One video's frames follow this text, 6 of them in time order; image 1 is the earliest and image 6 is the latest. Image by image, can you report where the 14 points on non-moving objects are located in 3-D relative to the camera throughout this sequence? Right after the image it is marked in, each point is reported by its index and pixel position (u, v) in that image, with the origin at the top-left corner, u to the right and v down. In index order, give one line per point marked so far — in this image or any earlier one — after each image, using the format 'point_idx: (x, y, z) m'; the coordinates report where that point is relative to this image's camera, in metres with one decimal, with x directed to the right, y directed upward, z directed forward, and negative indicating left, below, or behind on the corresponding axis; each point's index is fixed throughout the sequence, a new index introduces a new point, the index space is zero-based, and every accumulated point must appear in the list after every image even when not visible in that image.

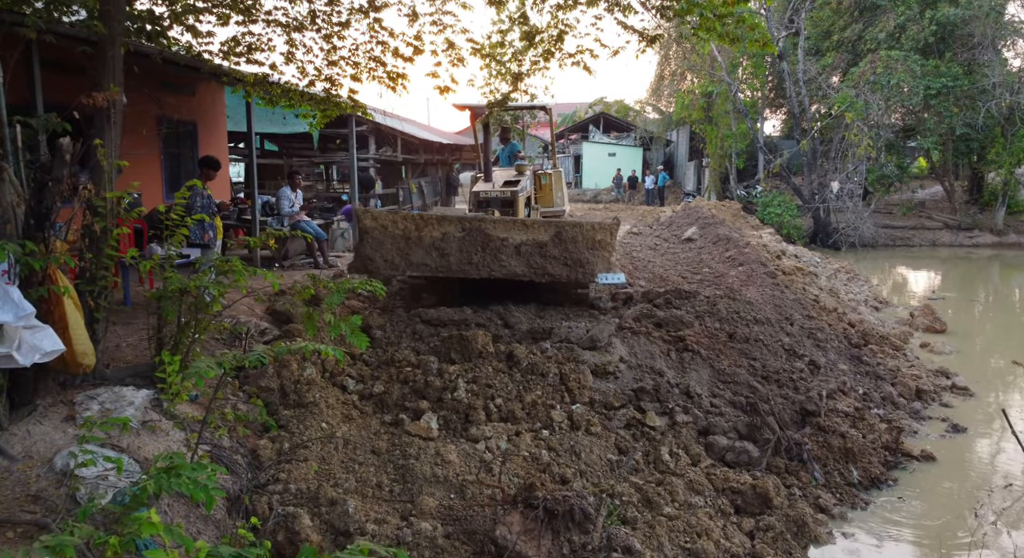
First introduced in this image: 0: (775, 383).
0: (+2.2, -0.9, +5.7) m
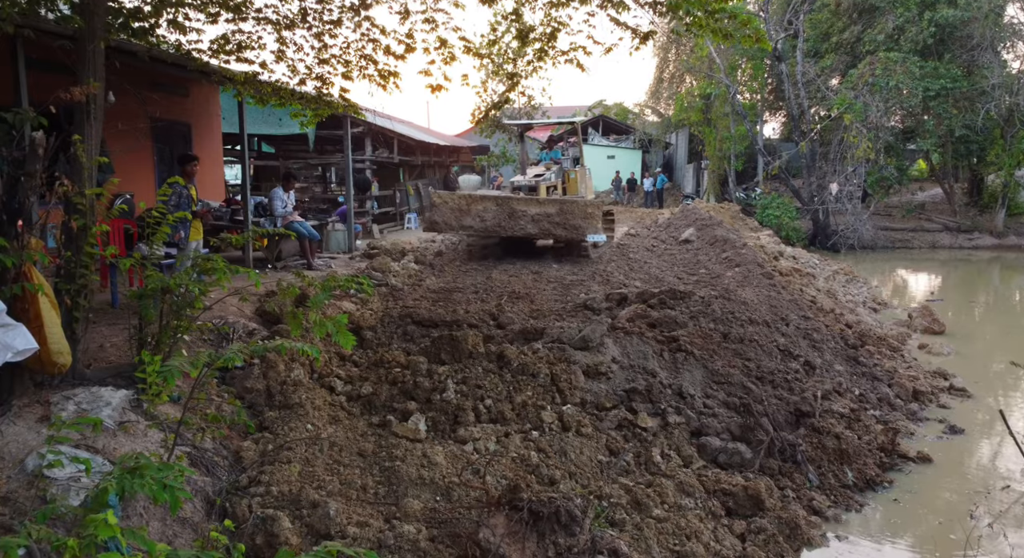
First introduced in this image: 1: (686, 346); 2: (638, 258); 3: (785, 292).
0: (+2.1, -0.9, +5.6) m
1: (+1.5, -0.6, +5.7) m
2: (+2.0, +0.3, +11.1) m
3: (+3.4, -0.2, +8.6) m
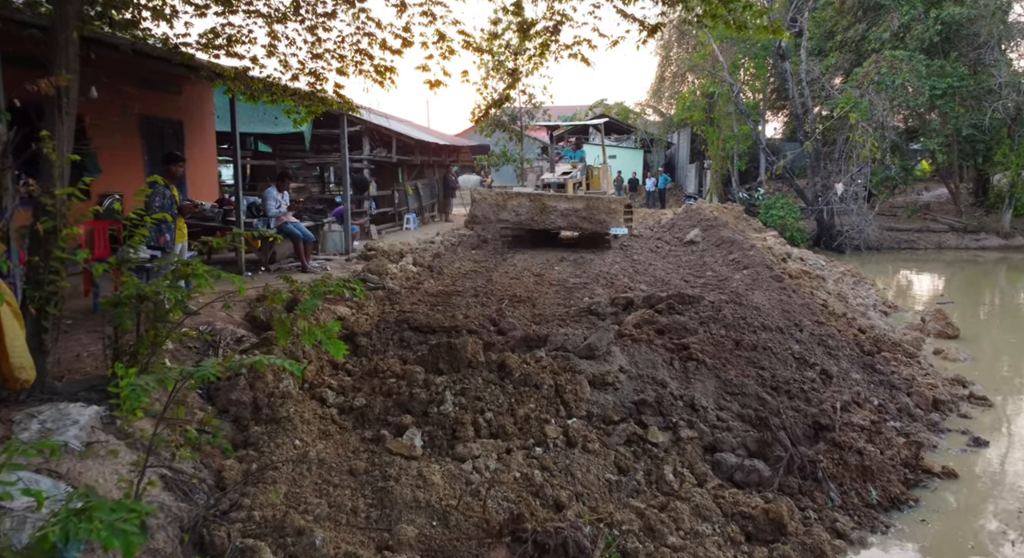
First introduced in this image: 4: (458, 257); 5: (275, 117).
0: (+2.1, -0.9, +5.3) m
1: (+1.5, -0.6, +5.4) m
2: (+2.1, +0.3, +10.8) m
3: (+3.5, -0.2, +8.3) m
4: (-0.9, +0.4, +11.3) m
5: (-4.3, +3.0, +12.4) m
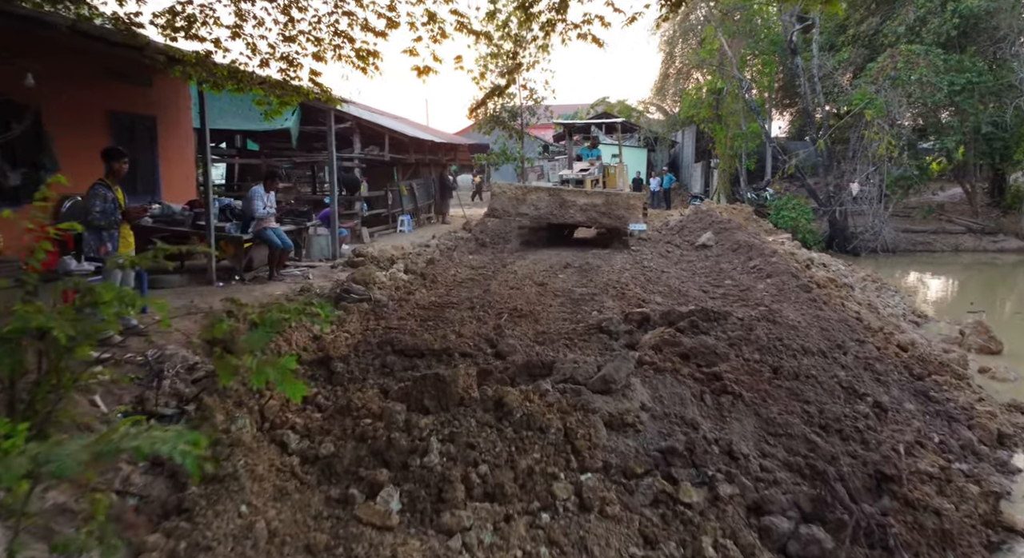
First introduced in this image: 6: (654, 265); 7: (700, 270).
0: (+2.1, -1.0, +4.5) m
1: (+1.5, -0.7, +4.6) m
2: (+2.1, +0.2, +10.0) m
3: (+3.5, -0.3, +7.4) m
4: (-0.9, +0.2, +10.4) m
5: (-4.3, +2.8, +11.5) m
6: (+2.1, +0.2, +10.0) m
7: (+2.7, +0.1, +9.6) m
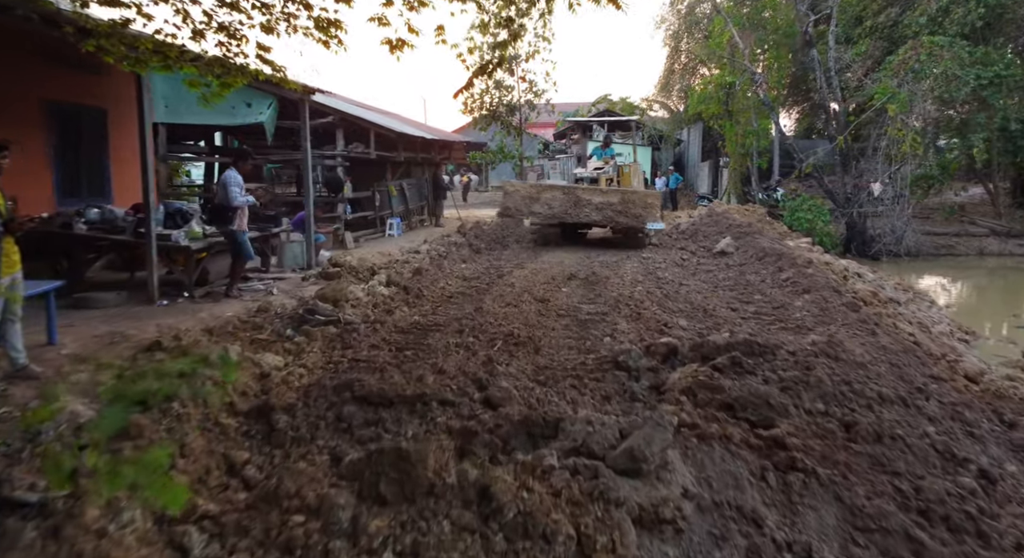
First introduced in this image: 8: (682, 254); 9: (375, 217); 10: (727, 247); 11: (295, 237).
0: (+2.1, -1.2, +3.3) m
1: (+1.4, -0.9, +3.4) m
2: (+2.0, 0.0, +8.8) m
3: (+3.4, -0.5, +6.2) m
4: (-0.9, +0.1, +9.2) m
5: (-4.3, +2.7, +10.3) m
6: (+2.1, 0.0, +8.9) m
7: (+2.6, -0.1, +8.4) m
8: (+2.8, +0.4, +10.9) m
9: (-2.8, +1.3, +13.8) m
10: (+3.4, +0.5, +10.6) m
11: (-3.0, +0.6, +9.5) m
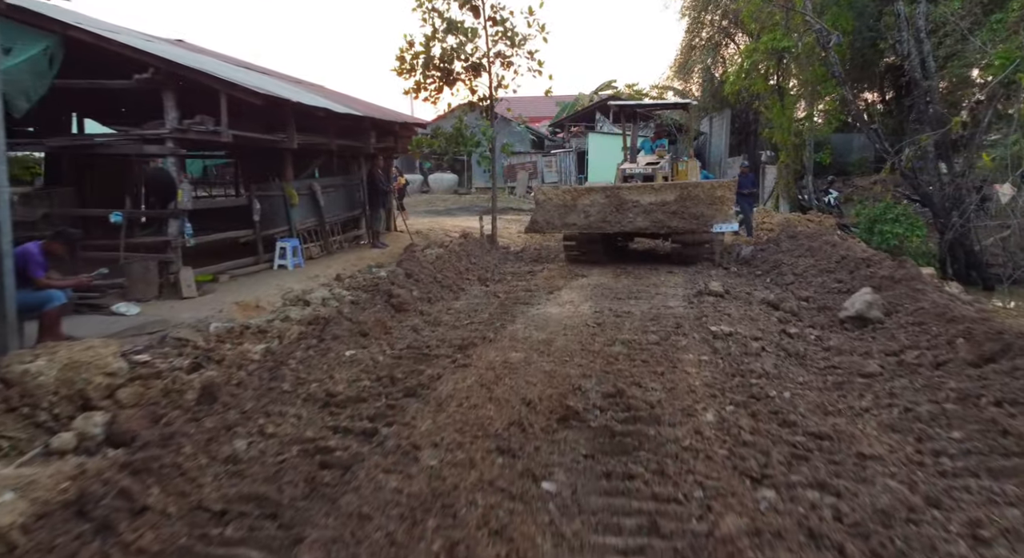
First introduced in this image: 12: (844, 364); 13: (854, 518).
0: (+1.6, -1.9, -1.8) m
1: (+1.0, -1.7, -1.7) m
2: (+1.6, -0.7, +3.7) m
3: (+3.0, -1.2, +1.1) m
4: (-1.4, -0.7, +4.1) m
5: (-4.8, +1.9, +5.2) m
6: (+1.6, -0.7, +3.7) m
7: (+2.2, -0.8, +3.3) m
8: (+2.3, -0.4, +5.8) m
9: (-3.2, +0.5, +8.7) m
10: (+2.9, -0.2, +5.5) m
11: (-3.5, -0.2, +4.4) m
12: (+2.1, -0.6, +4.4) m
13: (+1.2, -0.9, +2.5) m
